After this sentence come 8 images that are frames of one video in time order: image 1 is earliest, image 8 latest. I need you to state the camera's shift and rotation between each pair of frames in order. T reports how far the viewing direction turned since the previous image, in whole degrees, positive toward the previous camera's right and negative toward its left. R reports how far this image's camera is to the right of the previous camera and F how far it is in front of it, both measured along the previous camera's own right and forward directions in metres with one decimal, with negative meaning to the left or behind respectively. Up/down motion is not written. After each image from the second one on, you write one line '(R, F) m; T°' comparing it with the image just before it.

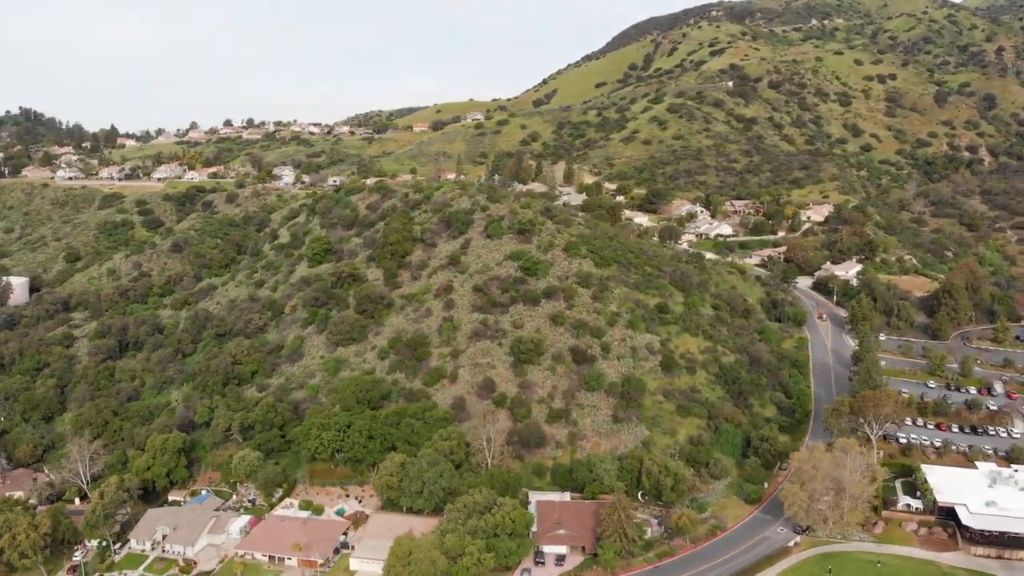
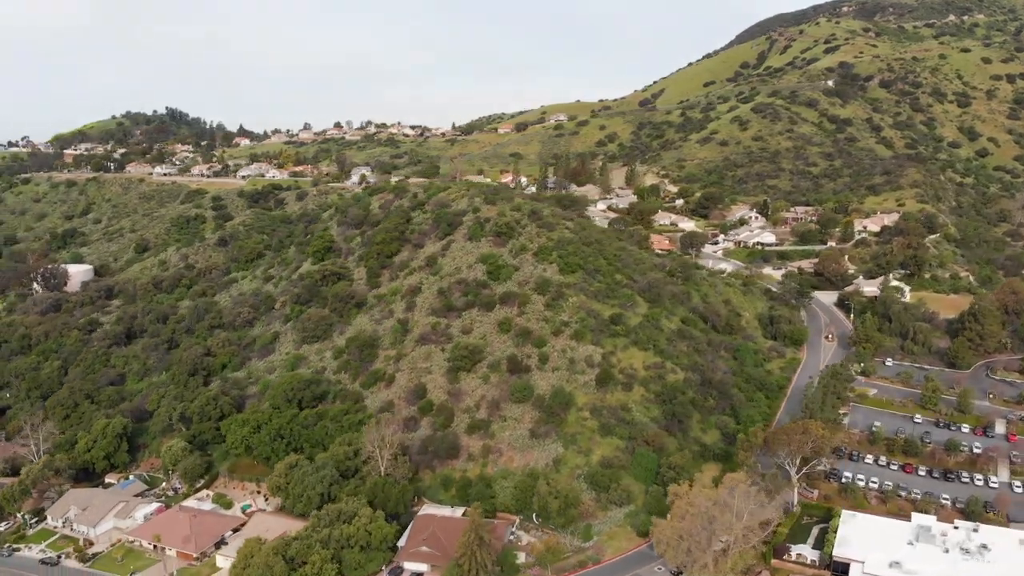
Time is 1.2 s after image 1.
(+11.0, +2.6) m; -10°
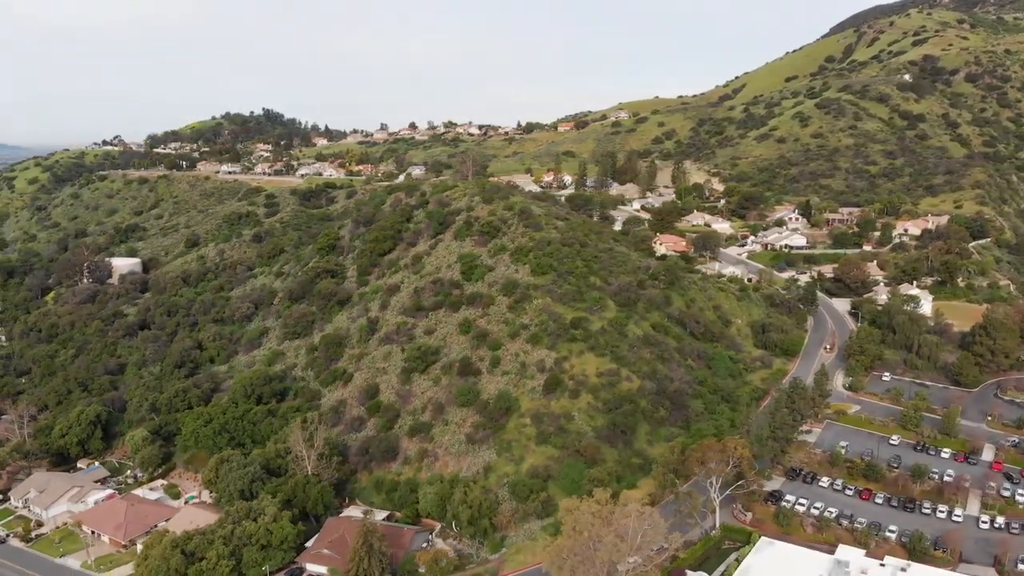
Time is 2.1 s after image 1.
(+7.7, +1.6) m; -7°
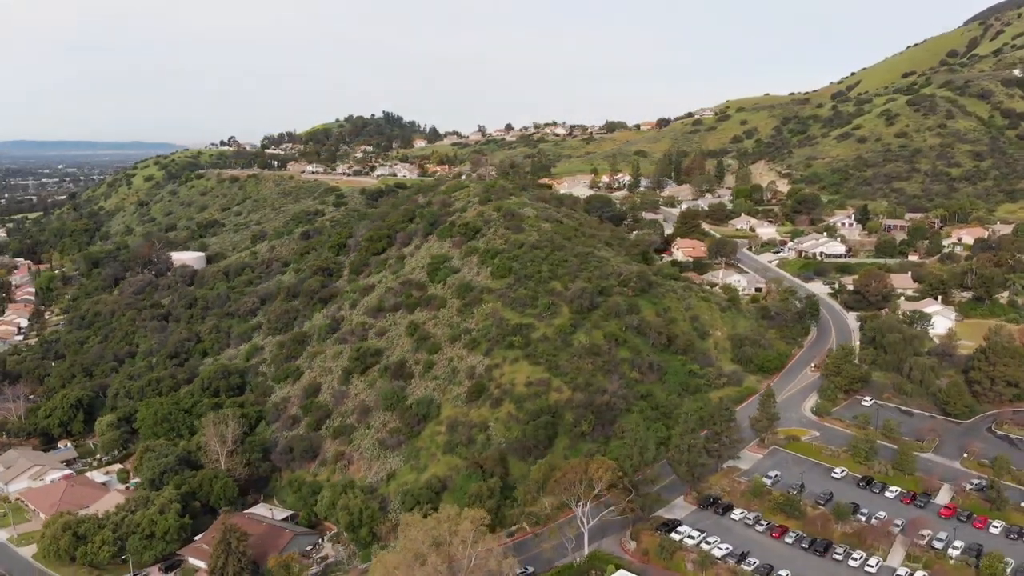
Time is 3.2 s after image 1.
(+9.9, +2.2) m; -10°
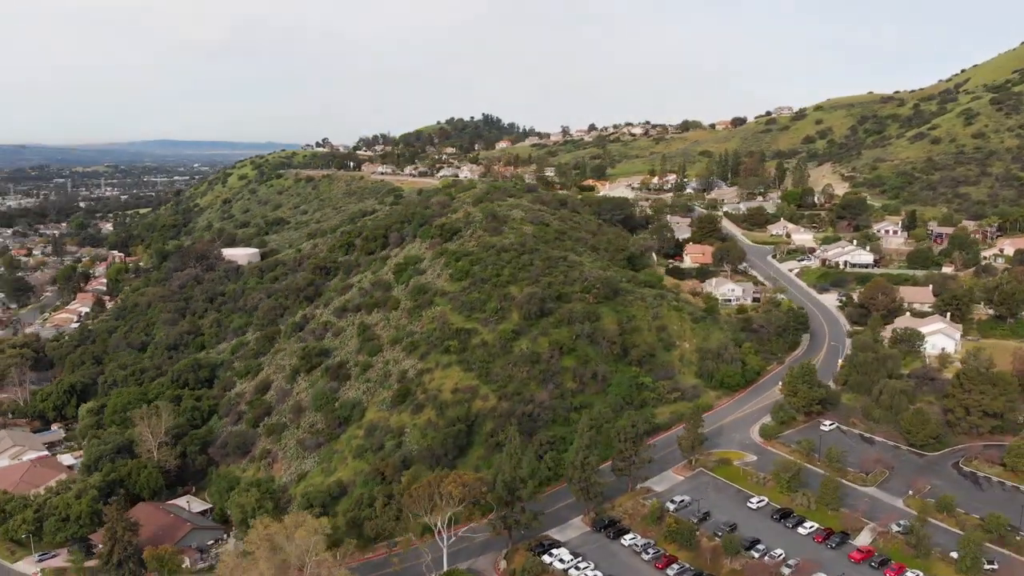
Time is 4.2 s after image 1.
(+8.7, +1.8) m; -8°
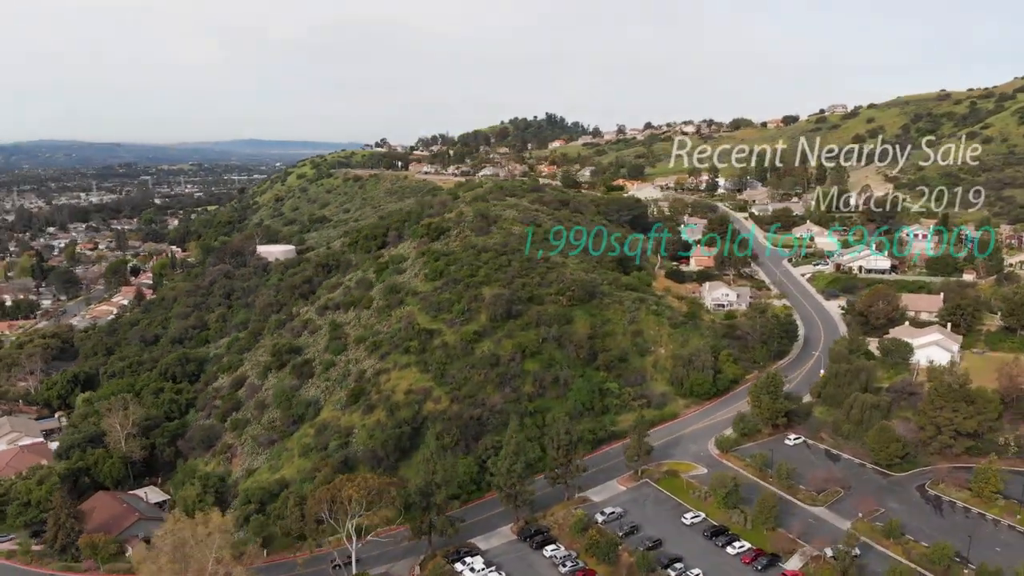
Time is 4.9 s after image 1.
(+5.5, +0.9) m; -5°
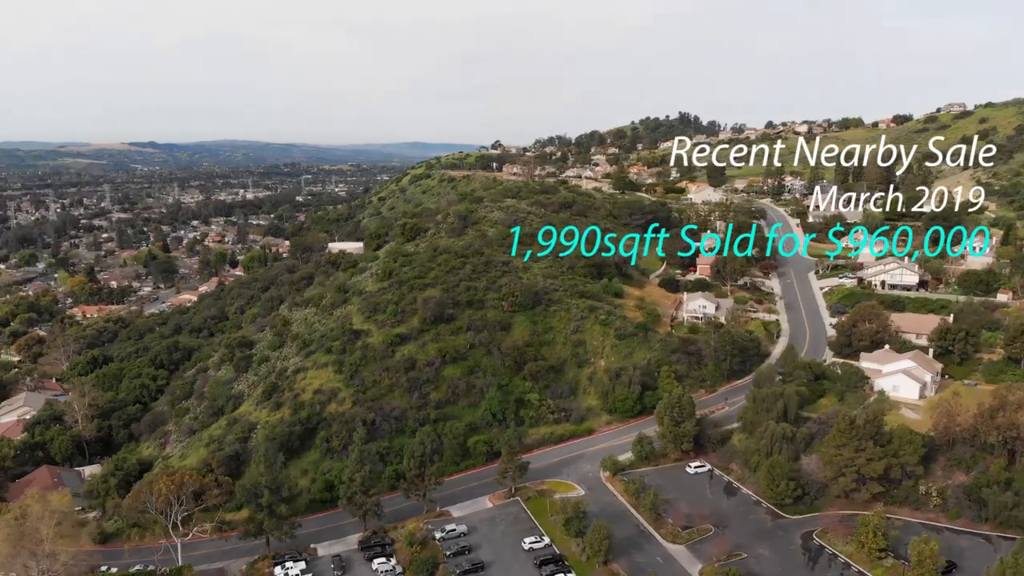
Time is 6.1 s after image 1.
(+10.9, +2.3) m; -11°
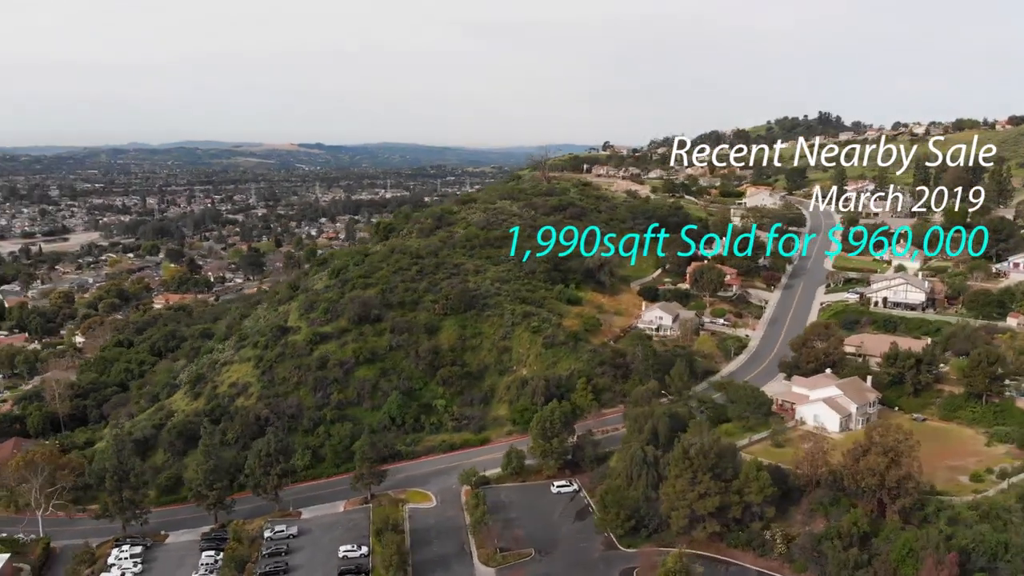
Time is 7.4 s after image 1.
(+10.9, +2.1) m; -11°
